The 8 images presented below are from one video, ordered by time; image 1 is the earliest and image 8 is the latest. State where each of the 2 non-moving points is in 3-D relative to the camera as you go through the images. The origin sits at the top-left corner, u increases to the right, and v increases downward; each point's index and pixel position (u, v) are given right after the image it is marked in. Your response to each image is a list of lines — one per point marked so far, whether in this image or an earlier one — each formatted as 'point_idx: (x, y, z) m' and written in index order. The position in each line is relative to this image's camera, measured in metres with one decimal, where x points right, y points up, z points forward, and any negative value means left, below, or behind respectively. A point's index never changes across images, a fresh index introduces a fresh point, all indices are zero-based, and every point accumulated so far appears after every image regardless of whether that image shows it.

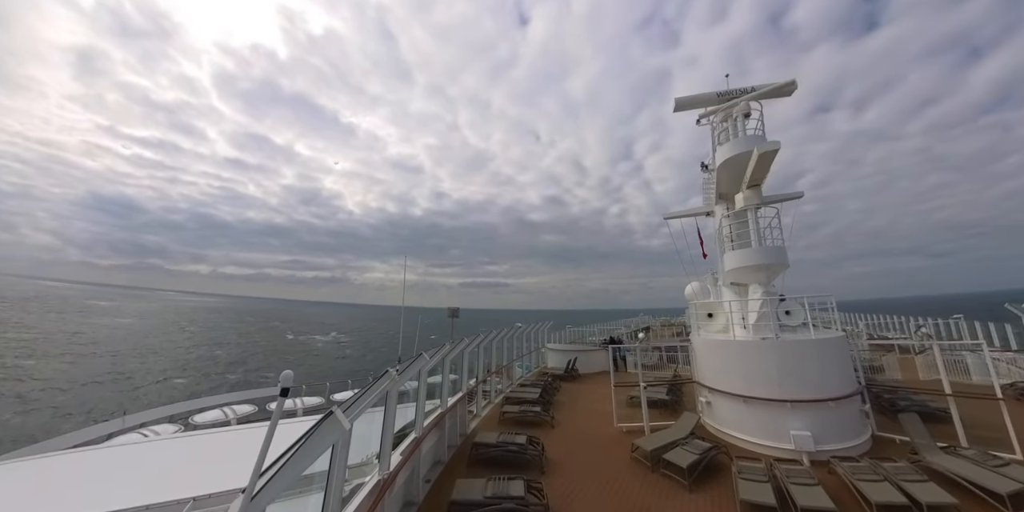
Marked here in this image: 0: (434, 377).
0: (-1.9, -3.2, +8.4) m
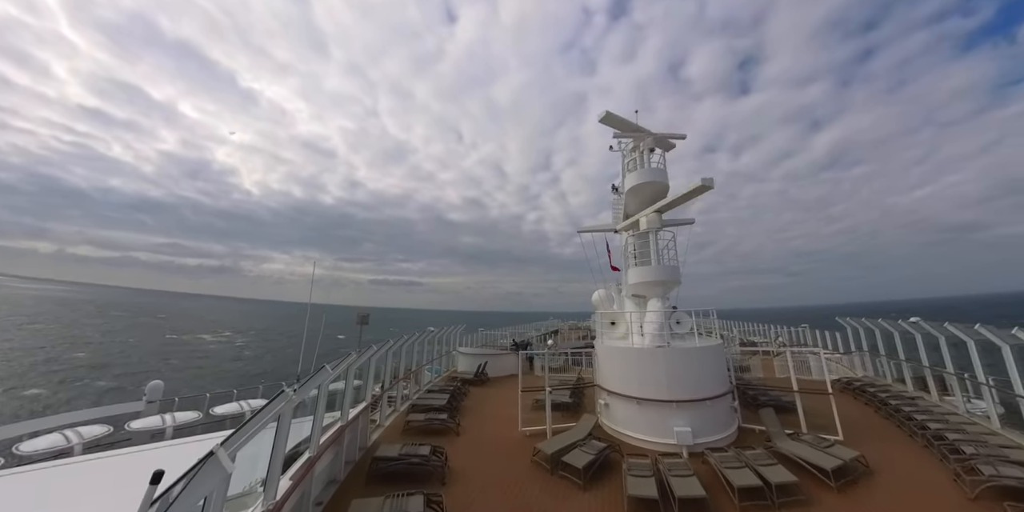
0: (-4.1, -3.1, +7.4) m
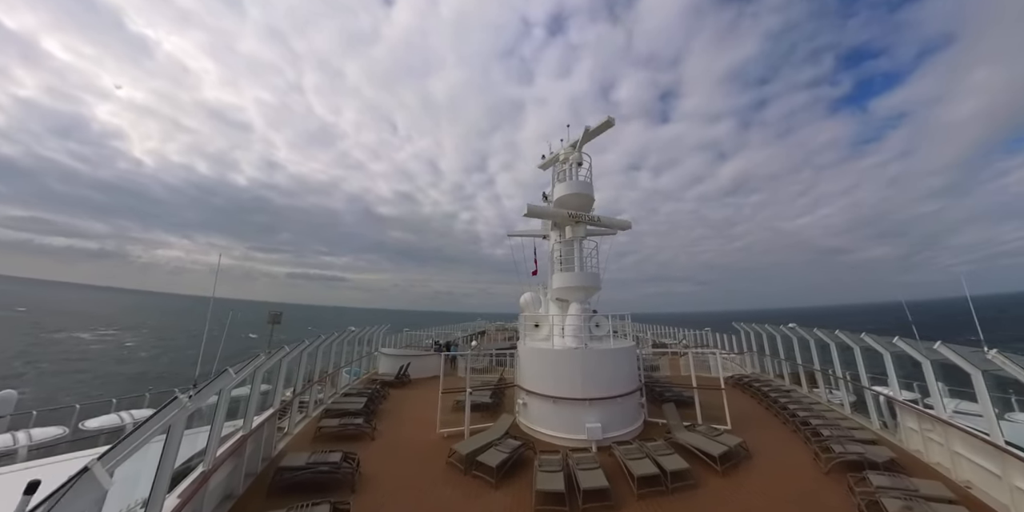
0: (-5.8, -2.8, +6.7) m
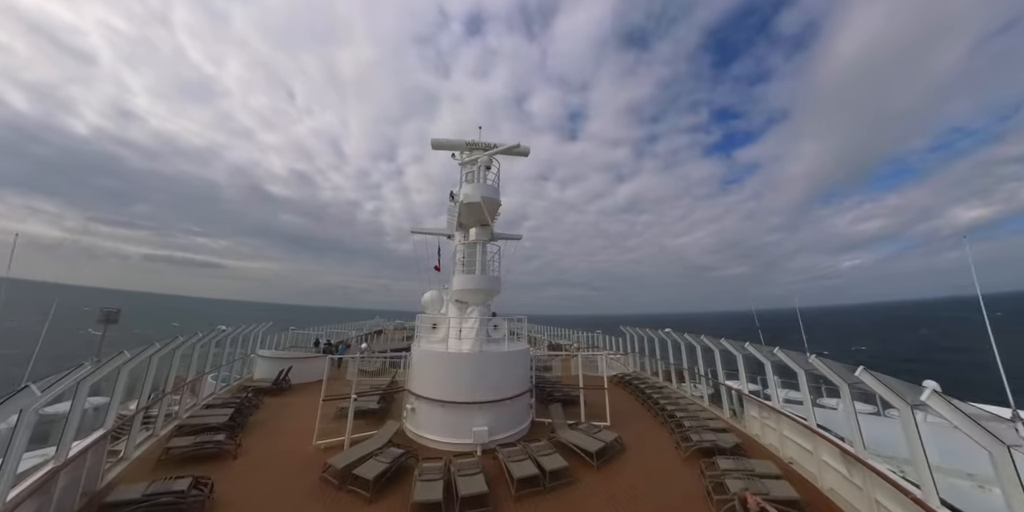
0: (-7.8, -2.6, +5.3) m
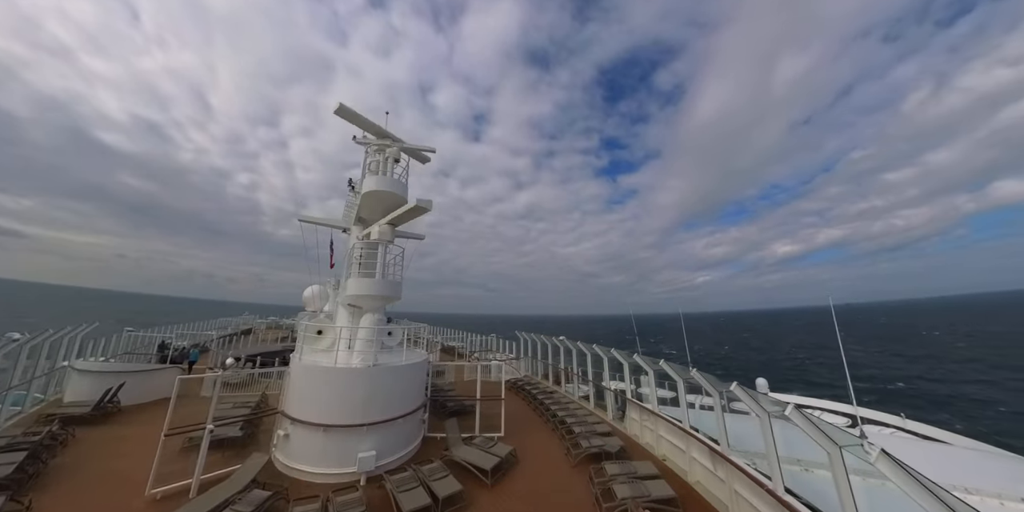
0: (-9.2, -2.3, +3.1) m
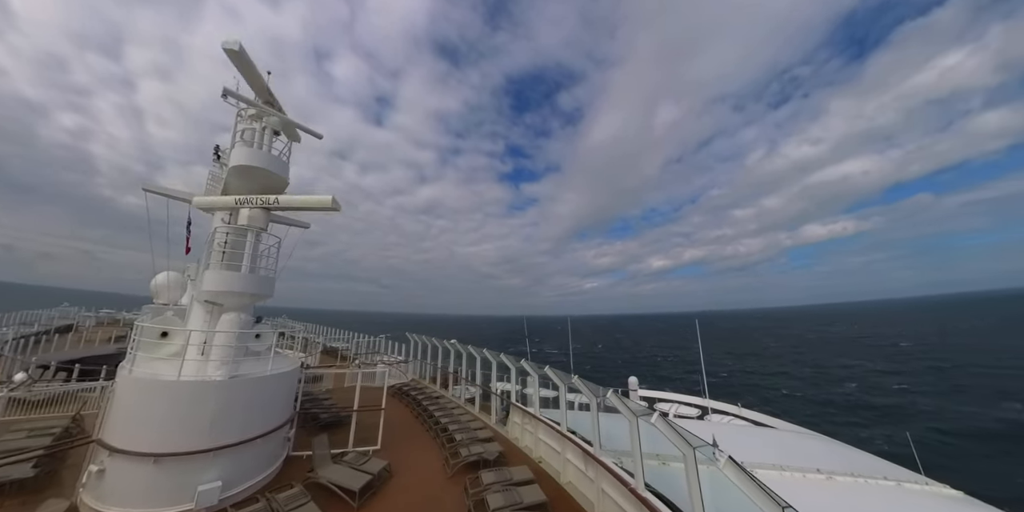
0: (-10.4, -2.1, +0.8) m
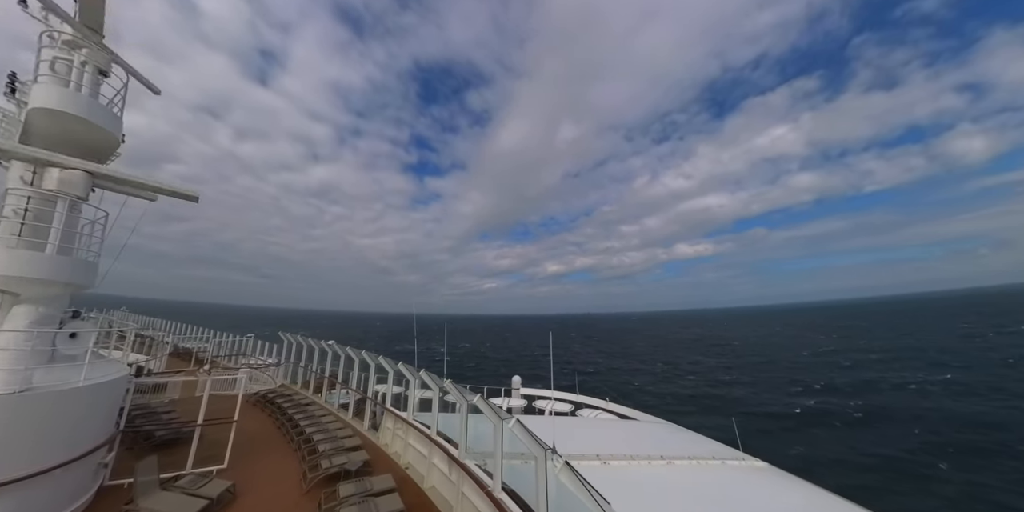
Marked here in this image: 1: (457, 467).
0: (-11.4, -1.9, -1.3) m
1: (-0.9, -3.6, +5.4) m
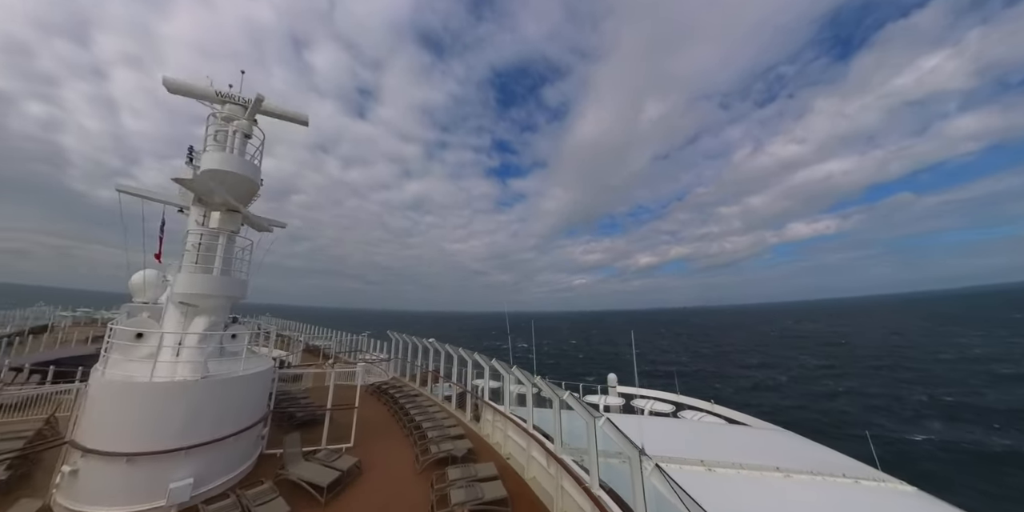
0: (-10.9, -2.1, +0.8) m
1: (+0.8, -3.4, +5.2) m
